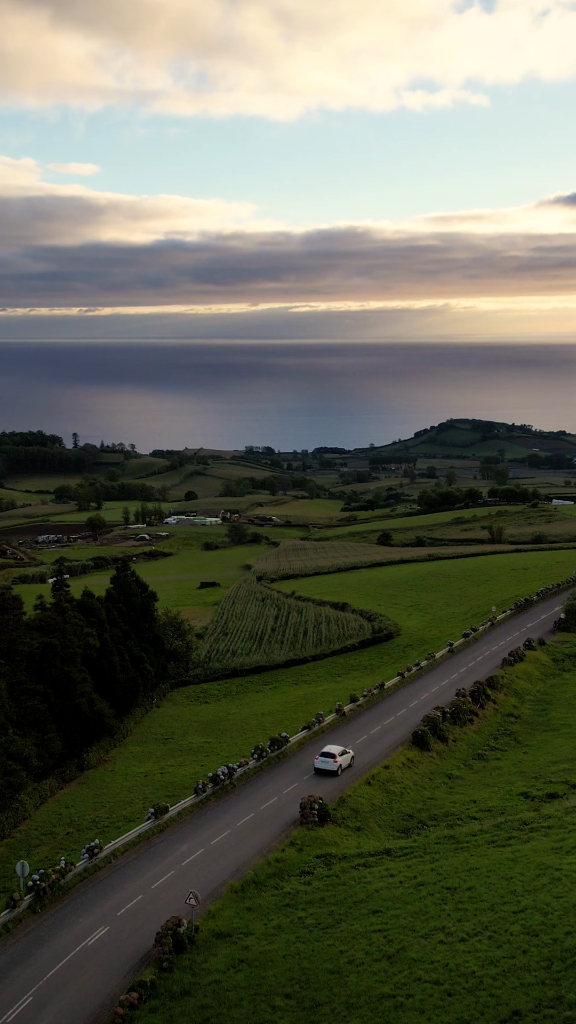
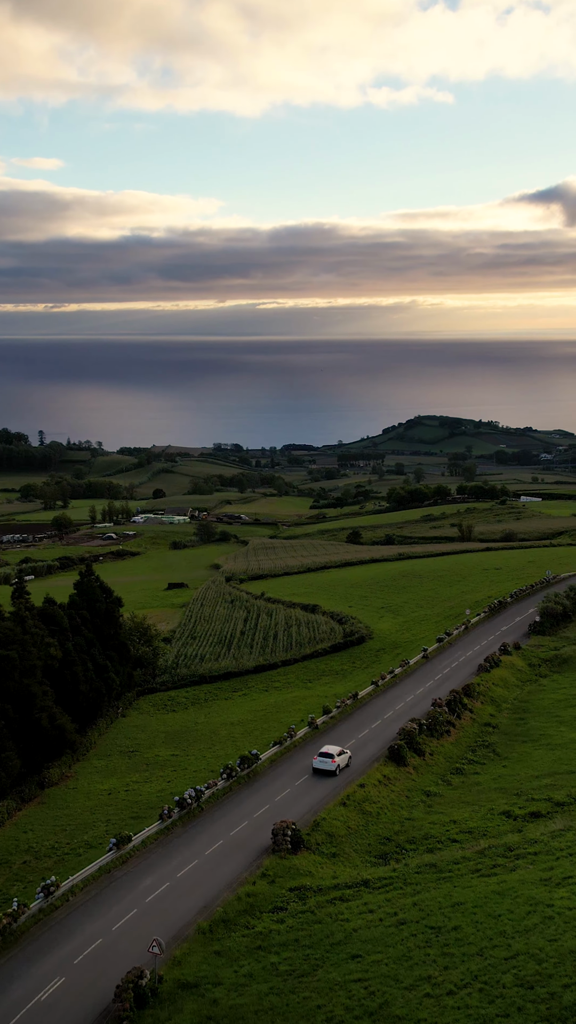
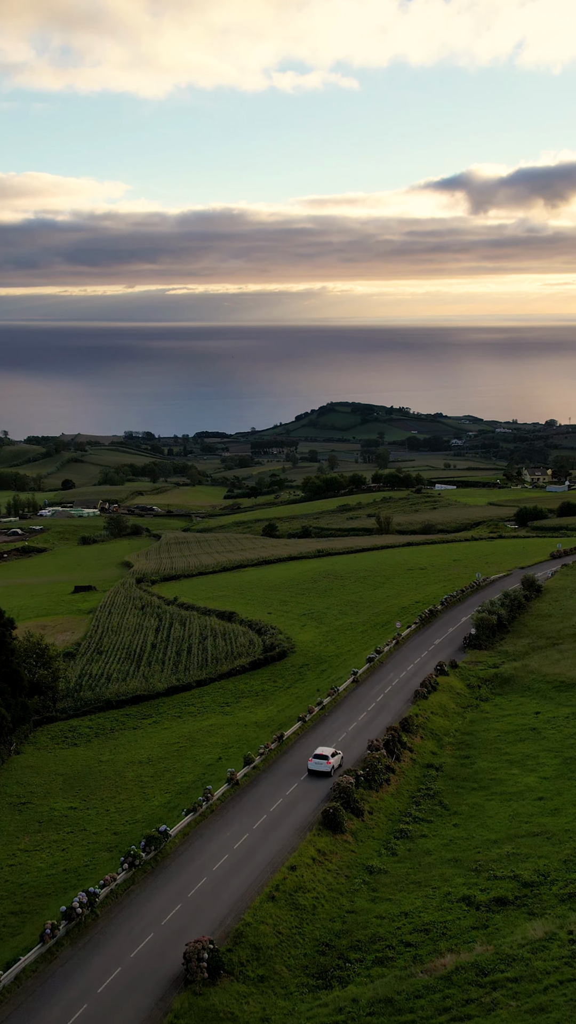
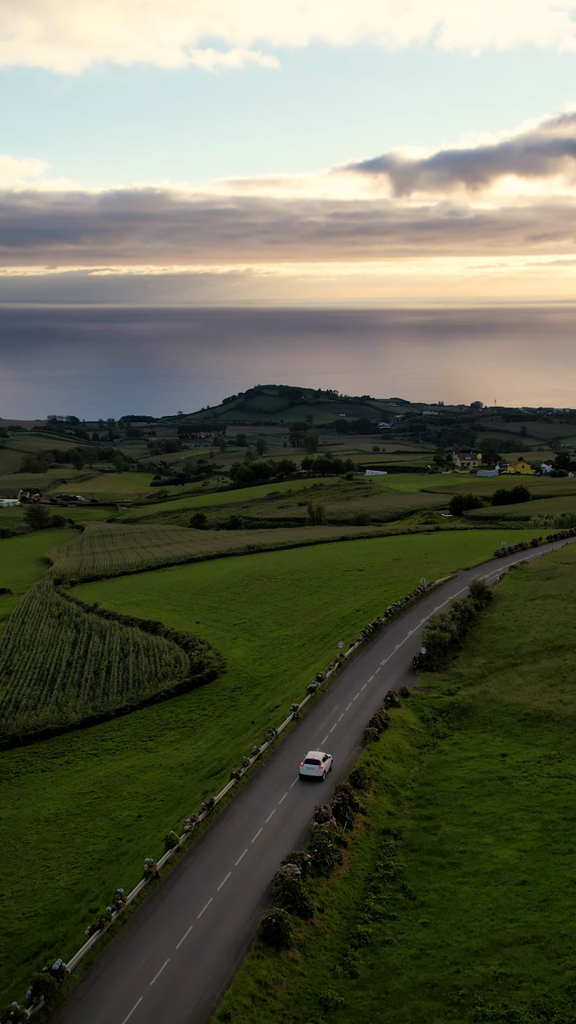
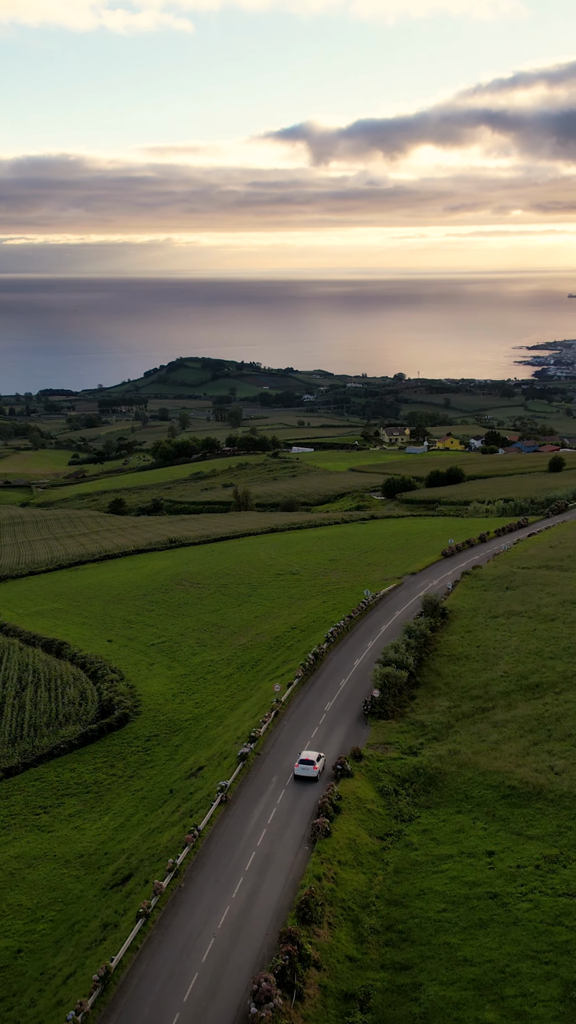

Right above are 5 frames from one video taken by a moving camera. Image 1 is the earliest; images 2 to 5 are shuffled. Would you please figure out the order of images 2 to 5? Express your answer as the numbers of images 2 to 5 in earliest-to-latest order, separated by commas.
2, 3, 4, 5
